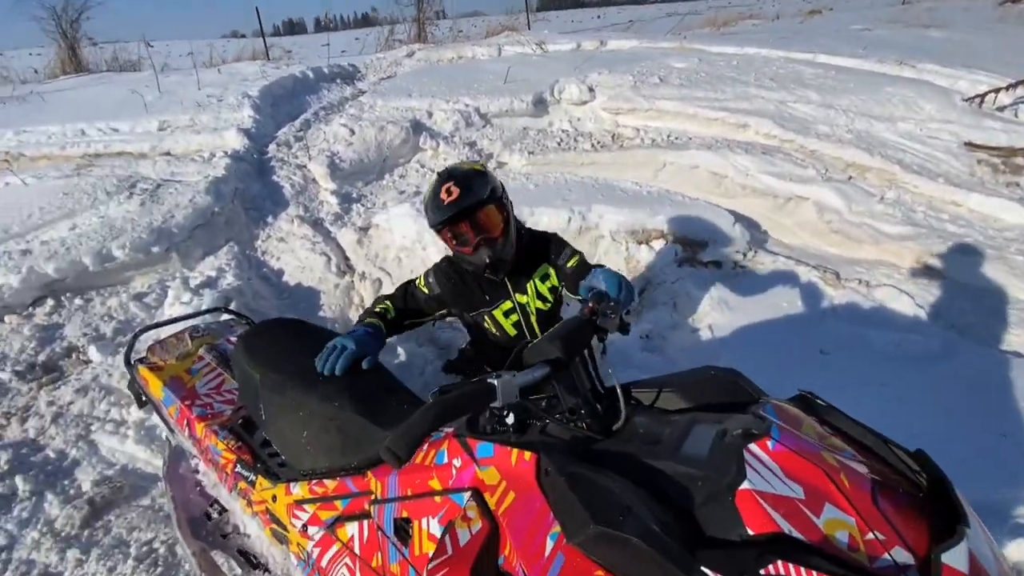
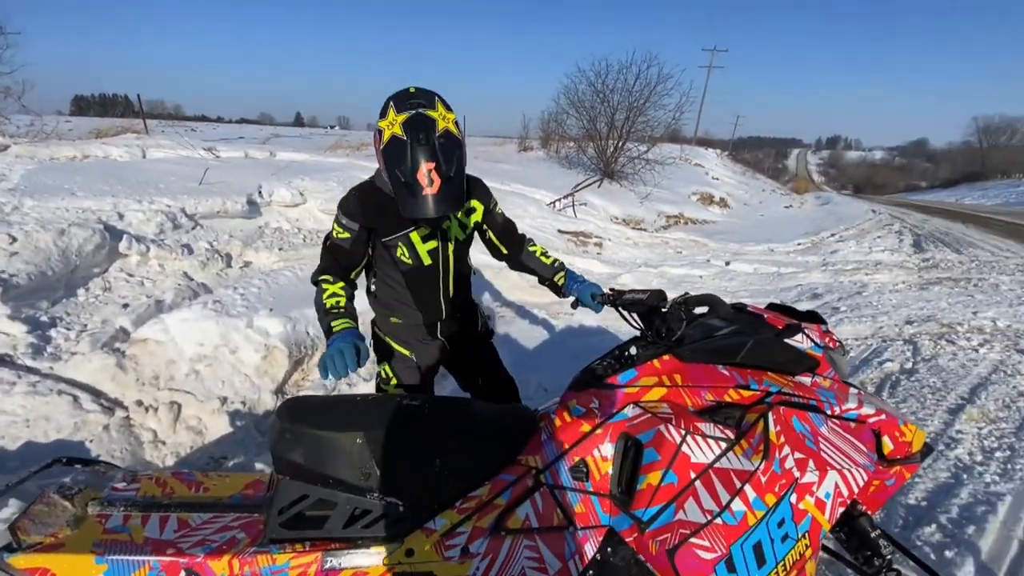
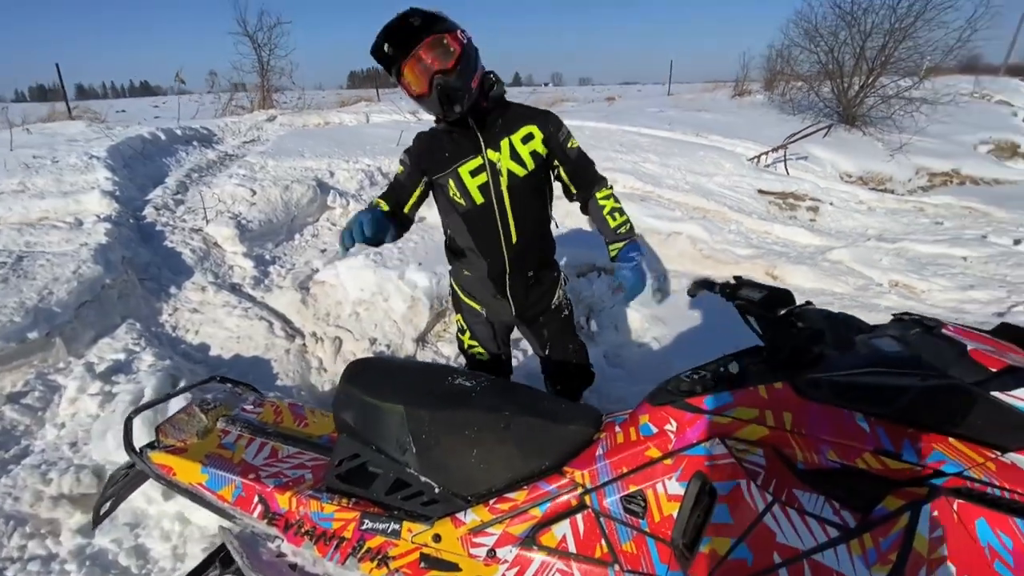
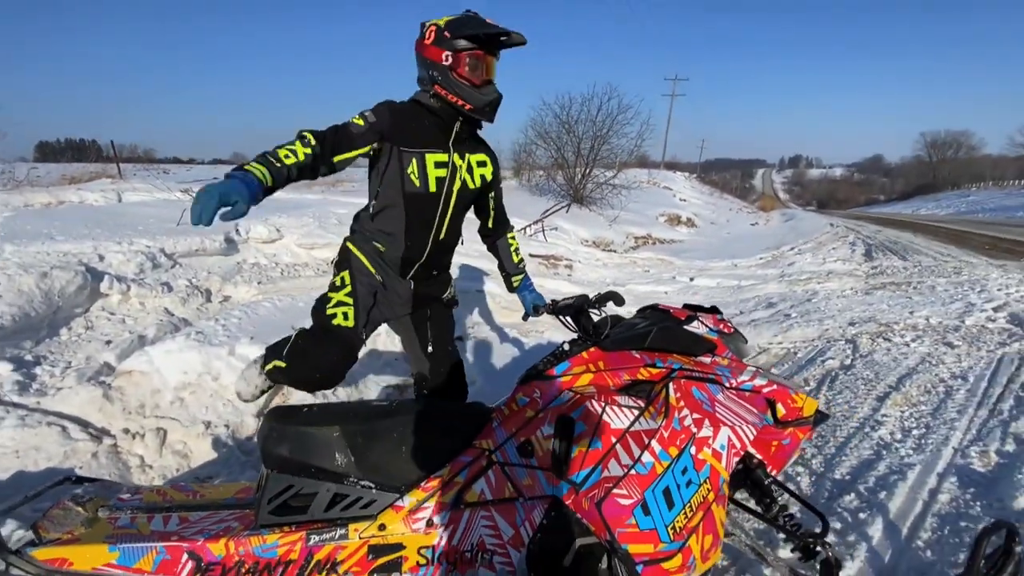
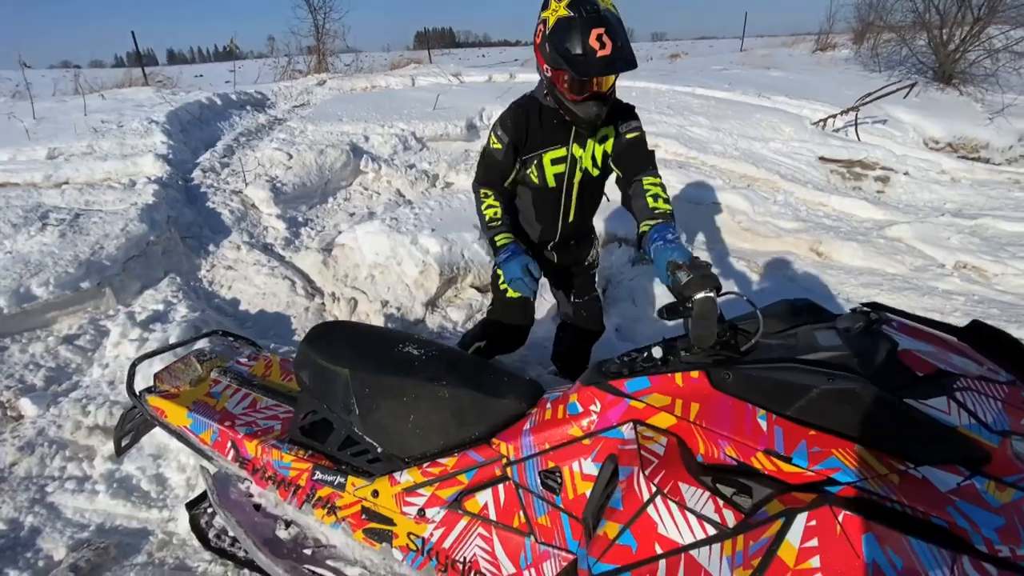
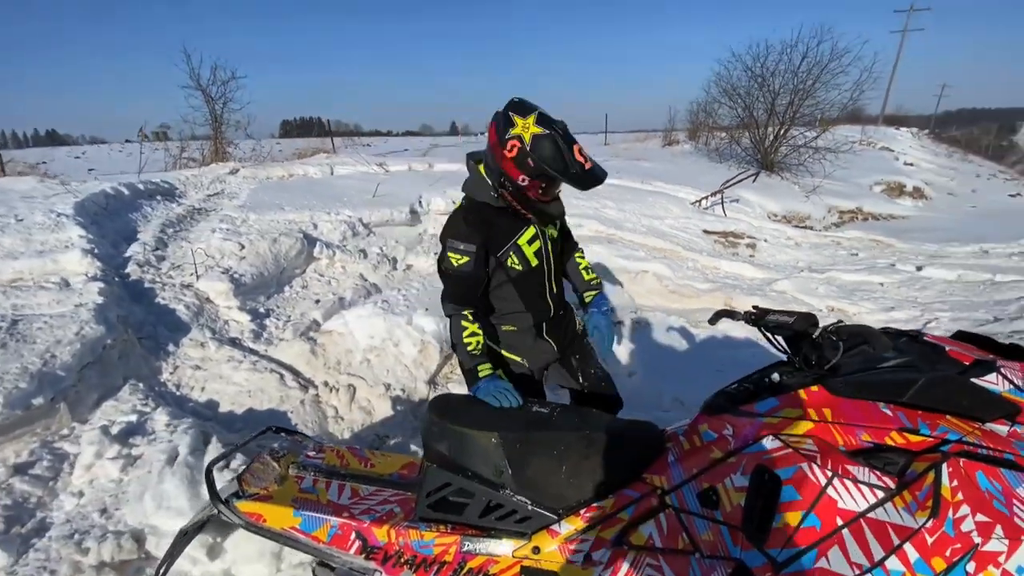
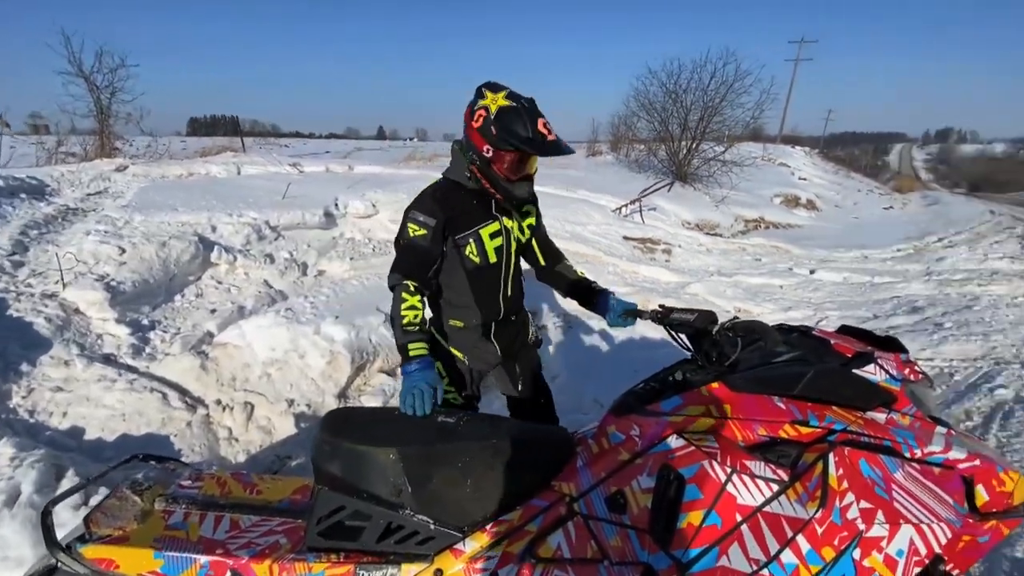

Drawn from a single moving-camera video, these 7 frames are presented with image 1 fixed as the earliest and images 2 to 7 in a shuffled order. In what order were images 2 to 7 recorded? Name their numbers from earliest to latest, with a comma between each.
5, 3, 6, 7, 2, 4
